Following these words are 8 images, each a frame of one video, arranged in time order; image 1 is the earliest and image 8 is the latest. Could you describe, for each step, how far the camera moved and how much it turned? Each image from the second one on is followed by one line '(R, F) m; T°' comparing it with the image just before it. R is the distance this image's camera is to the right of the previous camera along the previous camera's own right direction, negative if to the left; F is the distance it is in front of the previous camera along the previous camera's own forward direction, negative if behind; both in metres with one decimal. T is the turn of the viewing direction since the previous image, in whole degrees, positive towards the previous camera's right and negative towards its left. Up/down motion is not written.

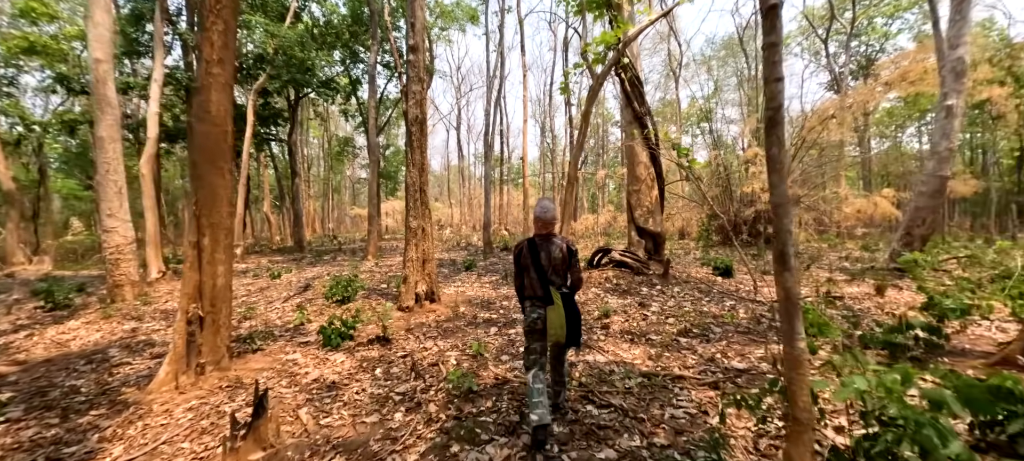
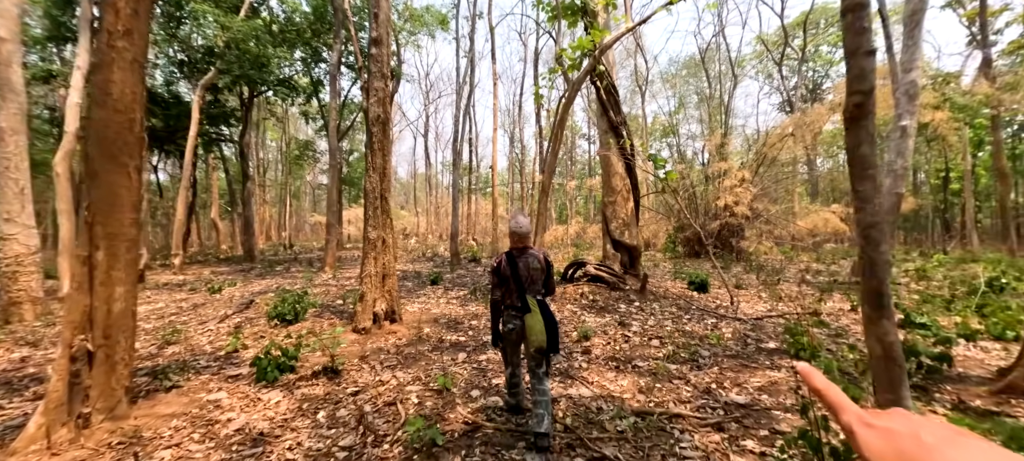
(-0.1, +0.5) m; +5°
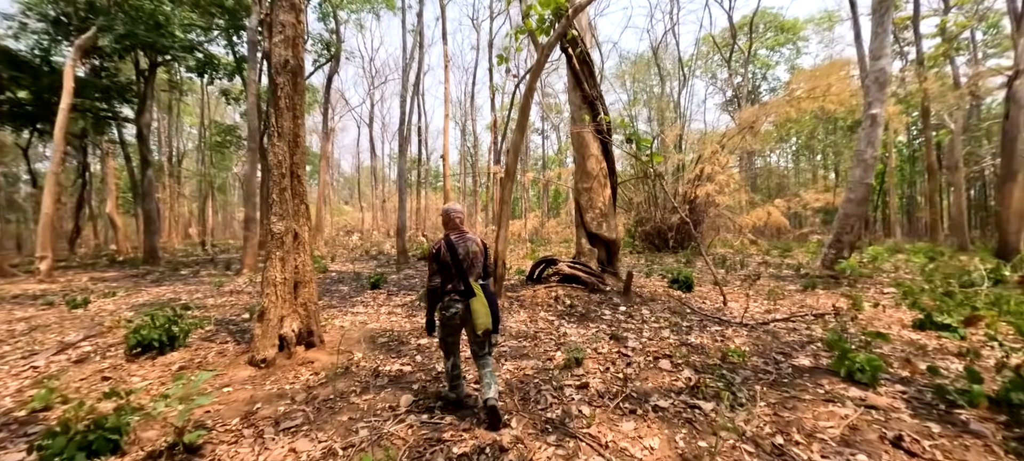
(-0.1, +1.3) m; +7°
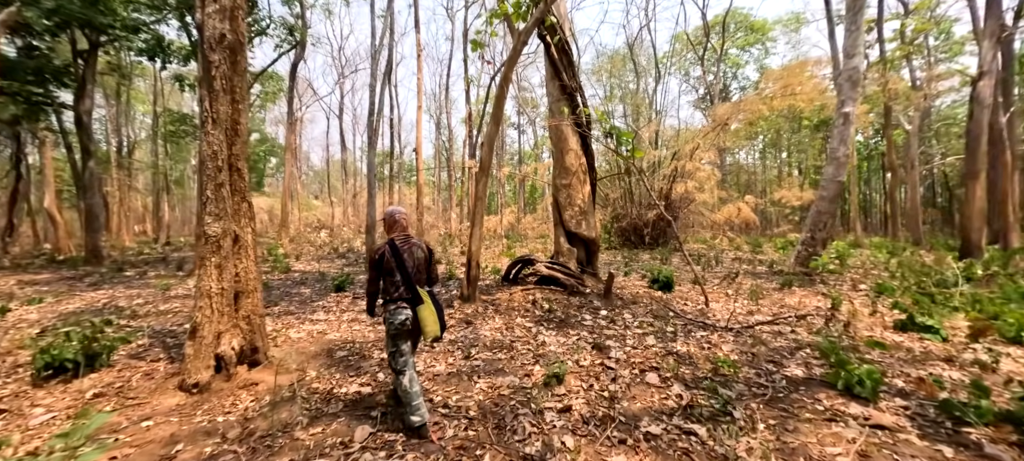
(0.0, +0.4) m; +3°
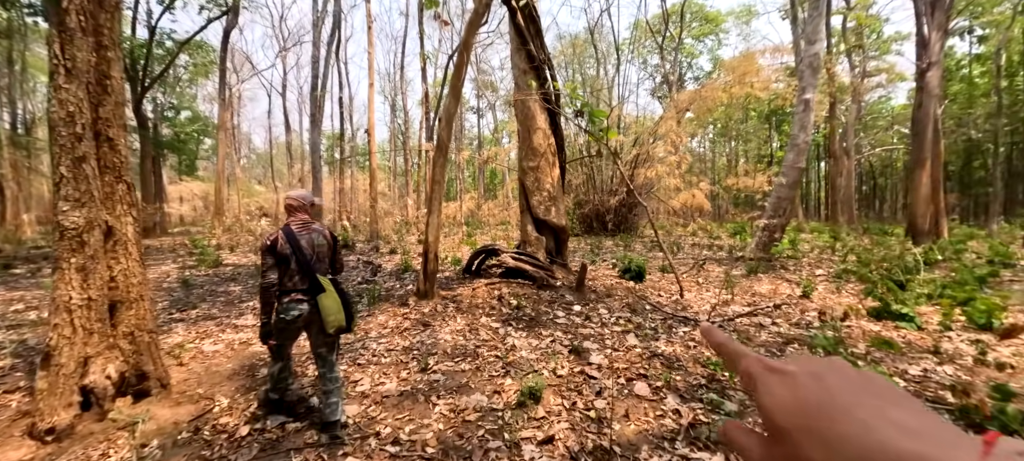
(0.0, +0.6) m; +6°
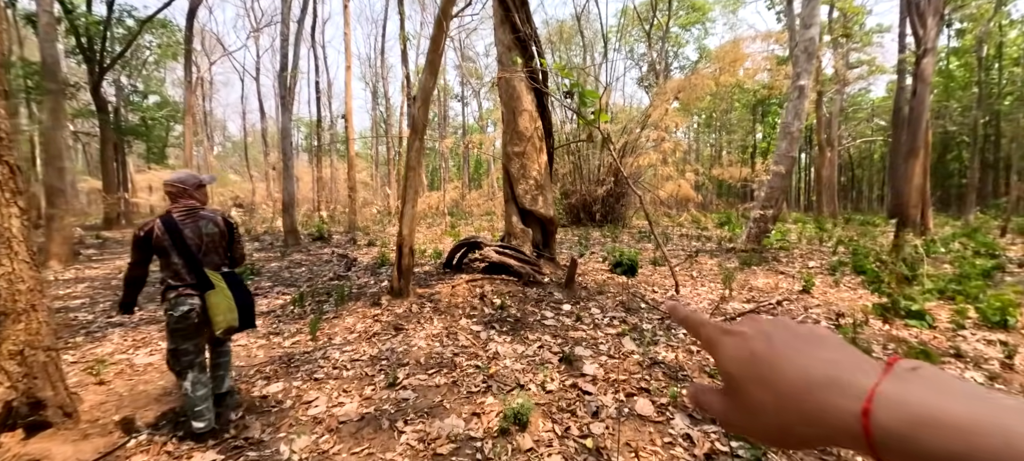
(0.0, +0.5) m; +2°
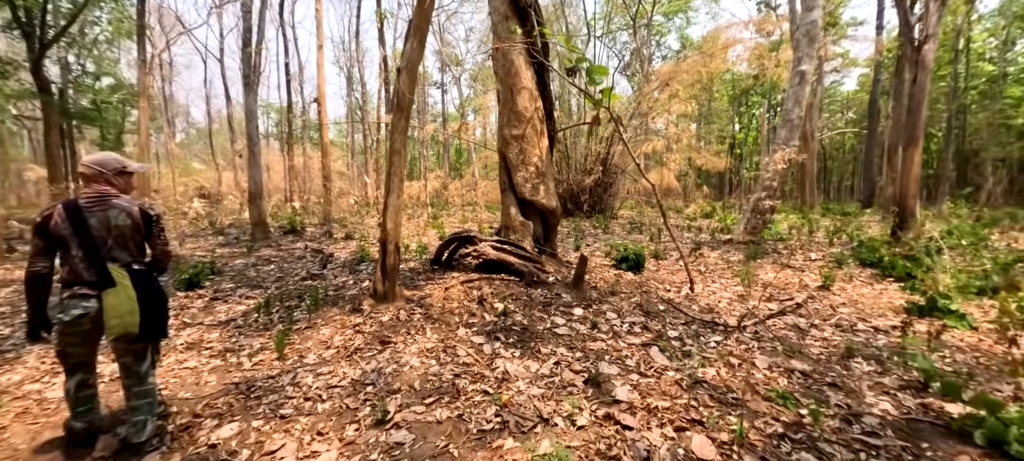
(-0.2, +0.6) m; +3°
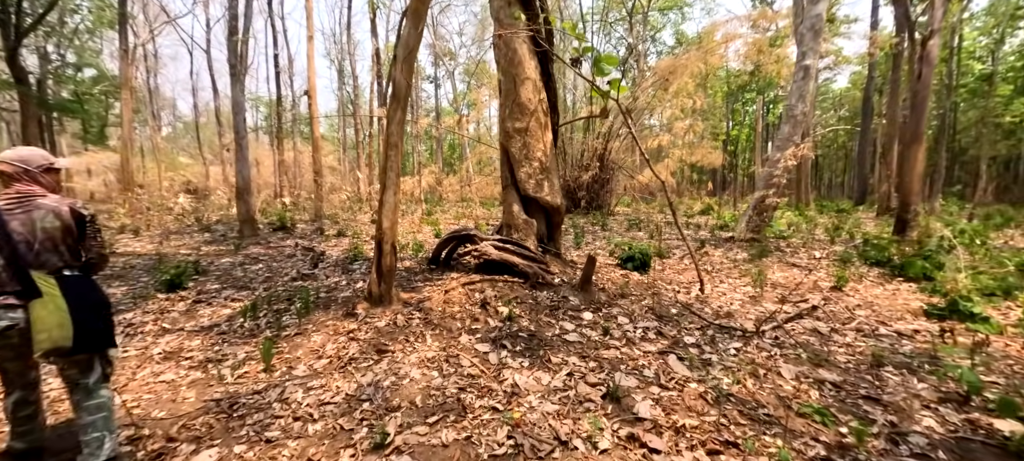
(-0.1, +0.2) m; +1°
